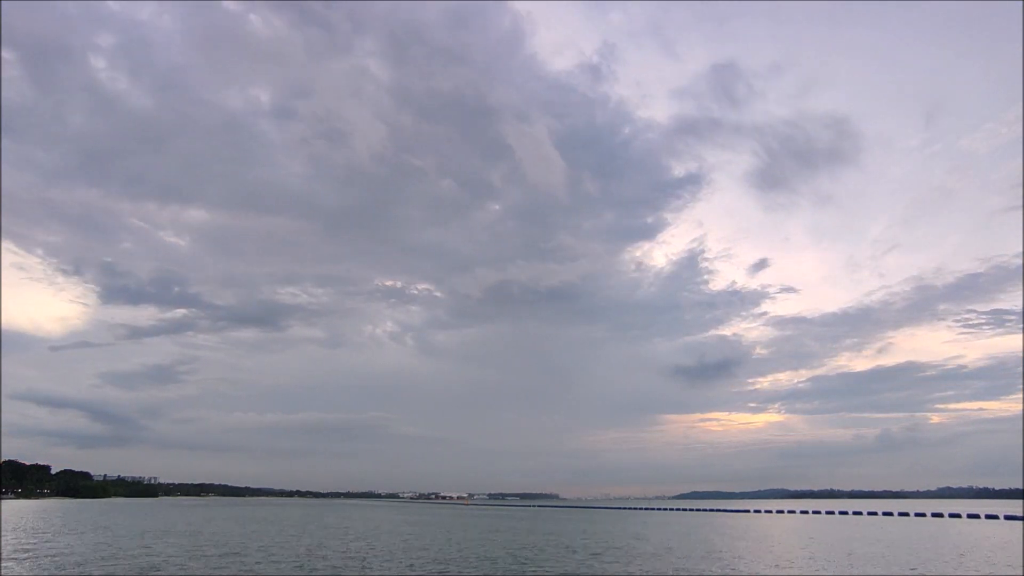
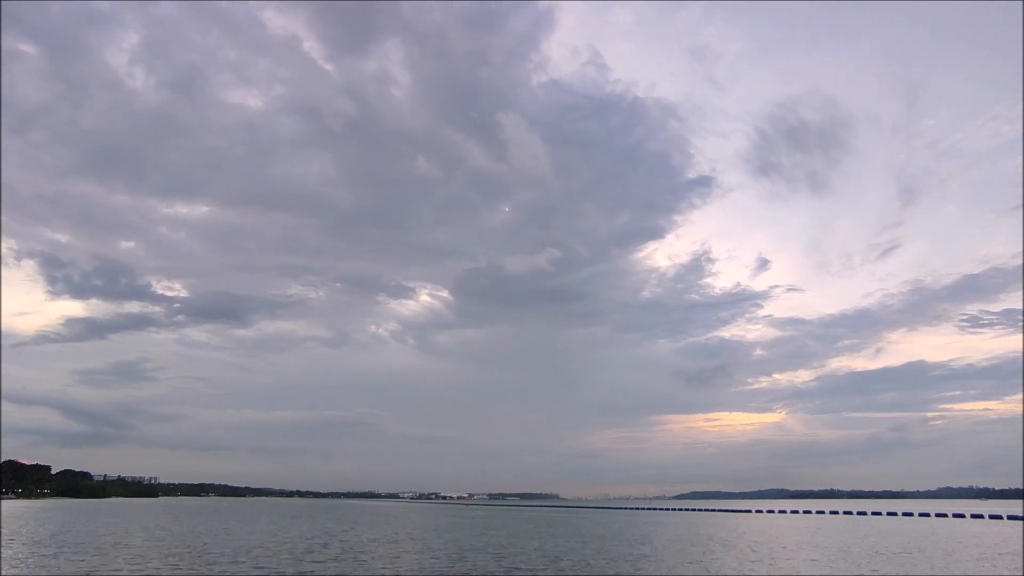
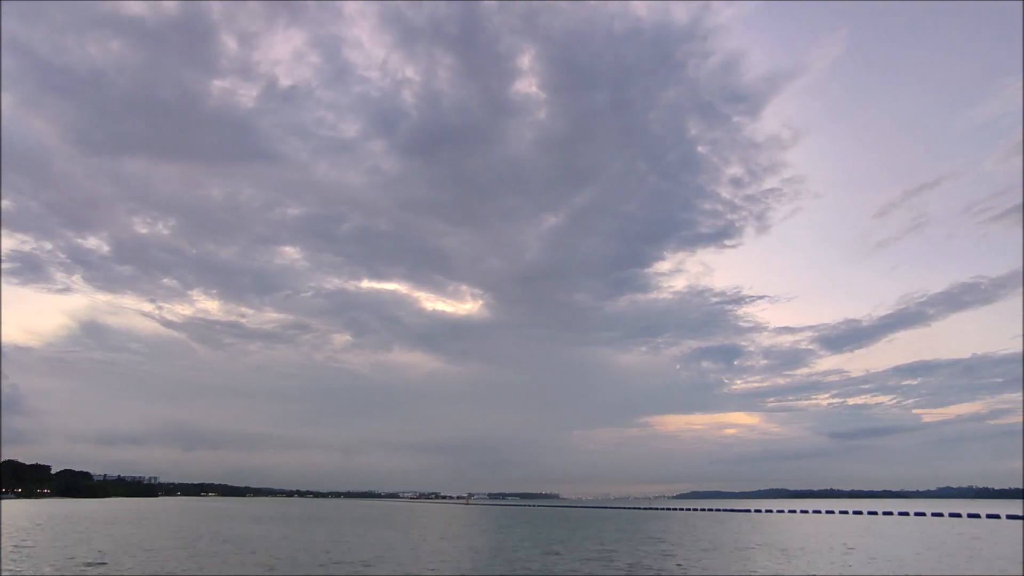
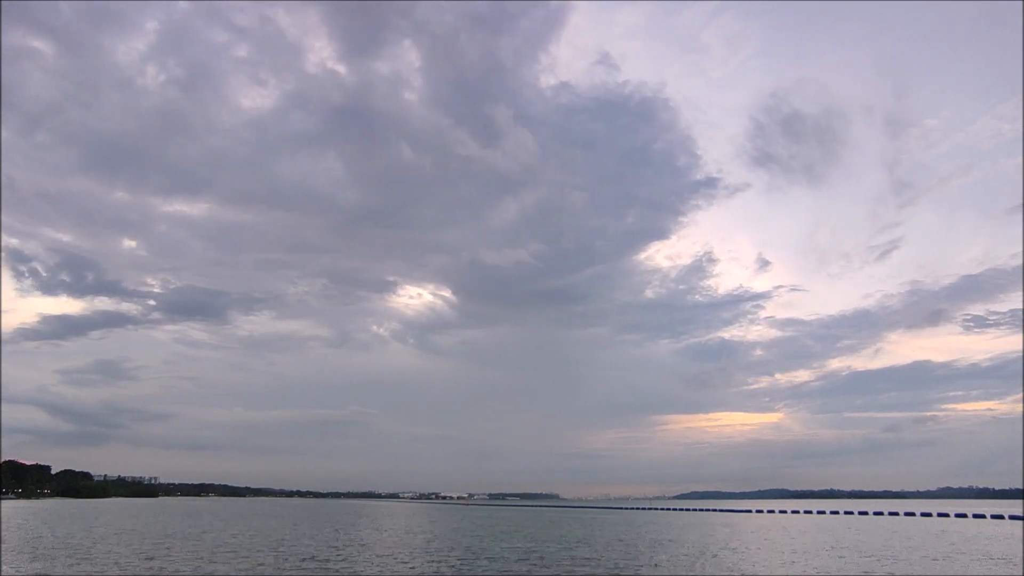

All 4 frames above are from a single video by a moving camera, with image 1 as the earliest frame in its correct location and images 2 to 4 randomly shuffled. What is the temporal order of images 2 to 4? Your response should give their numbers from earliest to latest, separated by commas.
2, 4, 3
